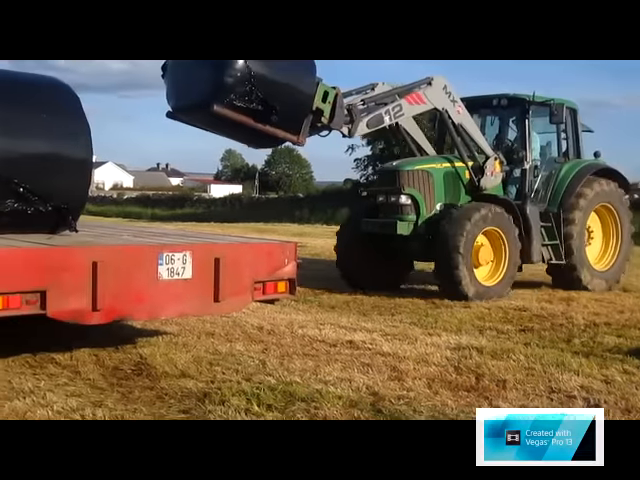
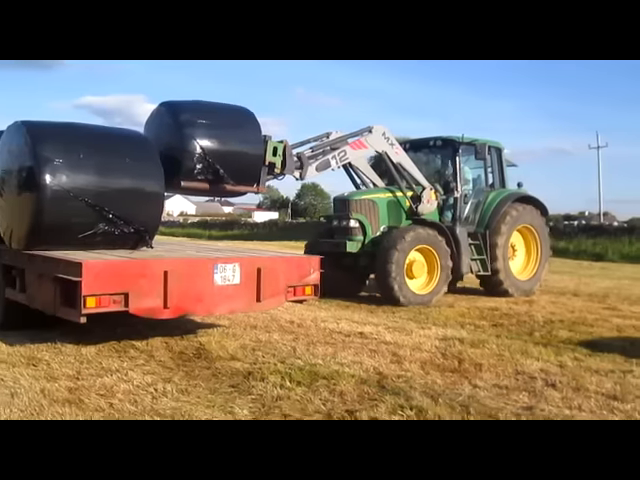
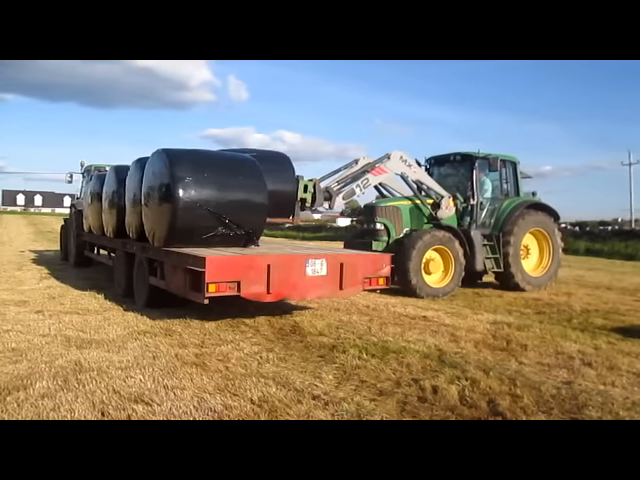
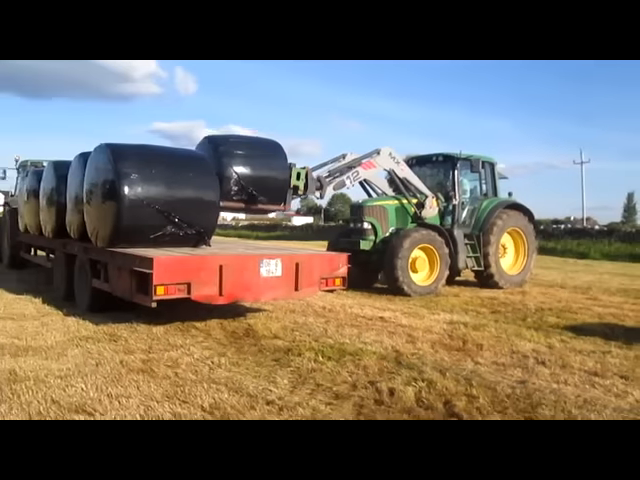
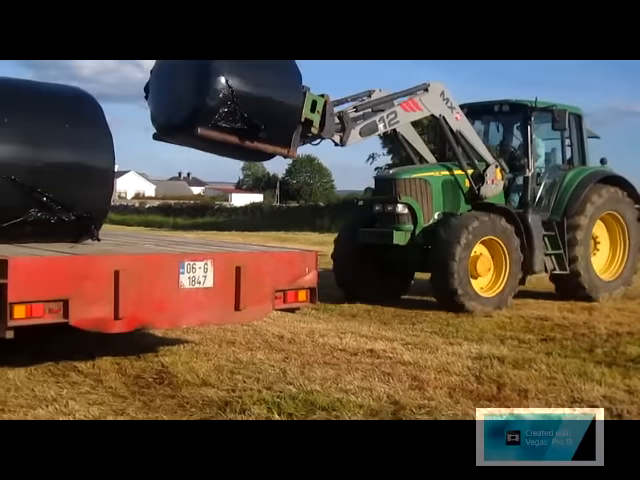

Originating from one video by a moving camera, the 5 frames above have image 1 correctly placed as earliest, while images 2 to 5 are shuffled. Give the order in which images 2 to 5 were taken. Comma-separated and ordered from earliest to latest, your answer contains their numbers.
5, 2, 4, 3
